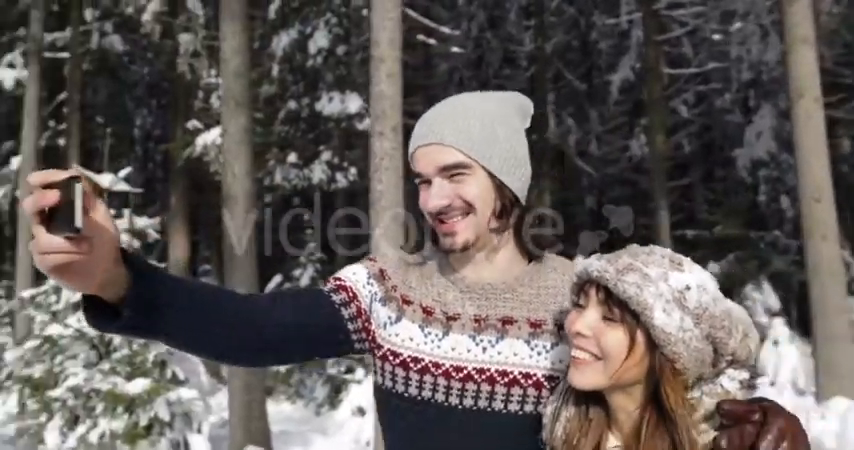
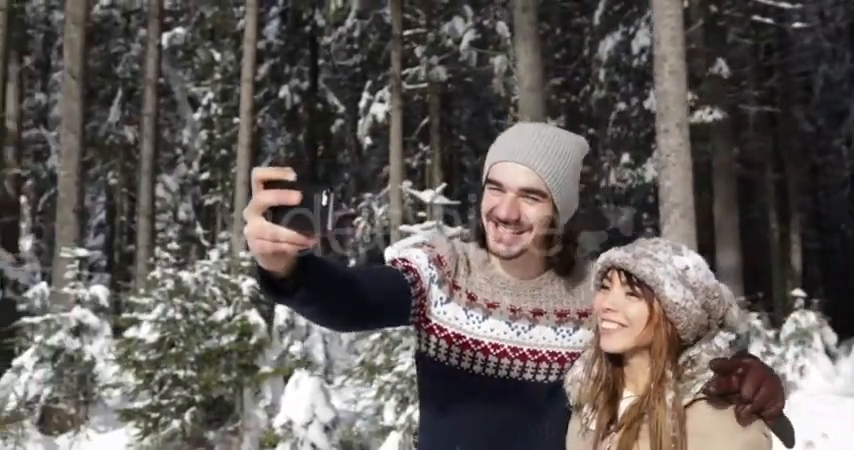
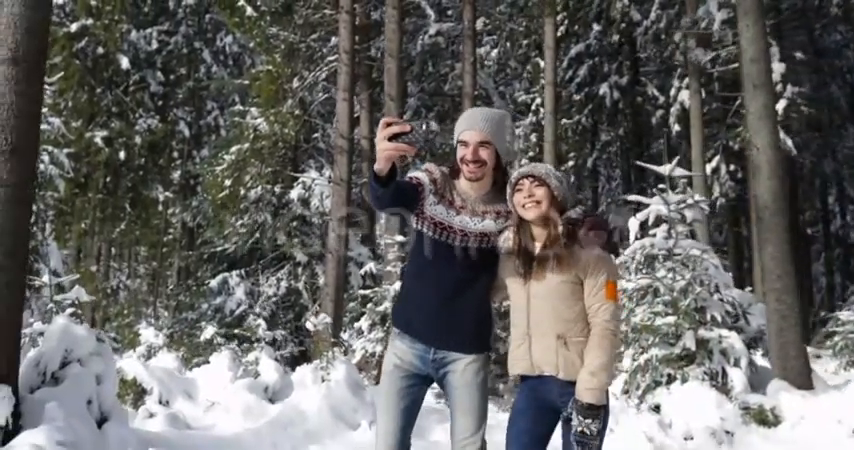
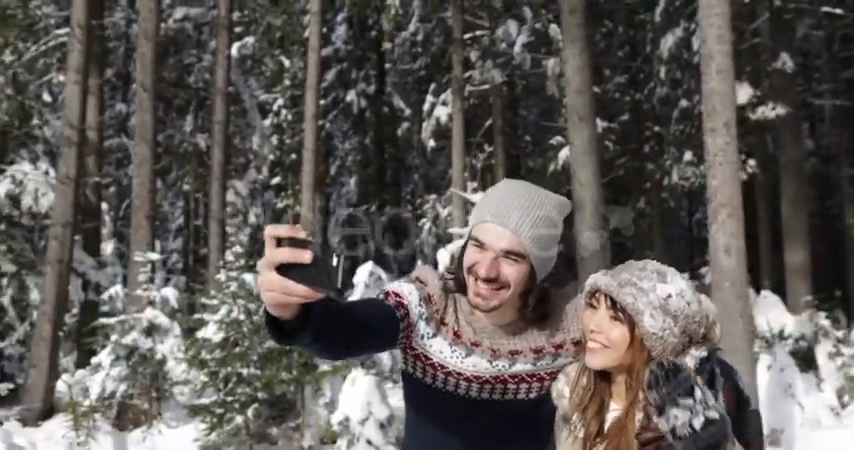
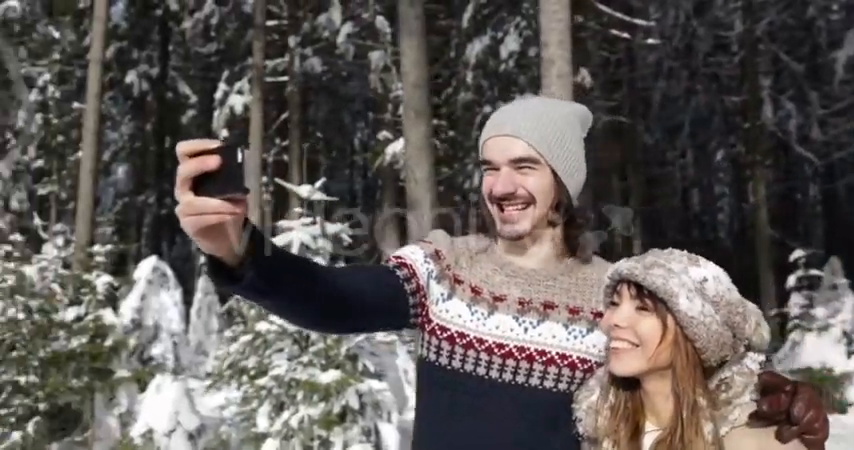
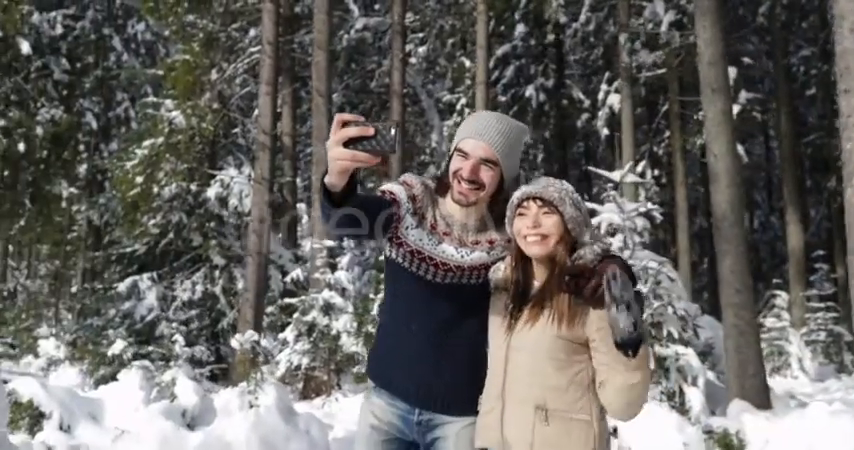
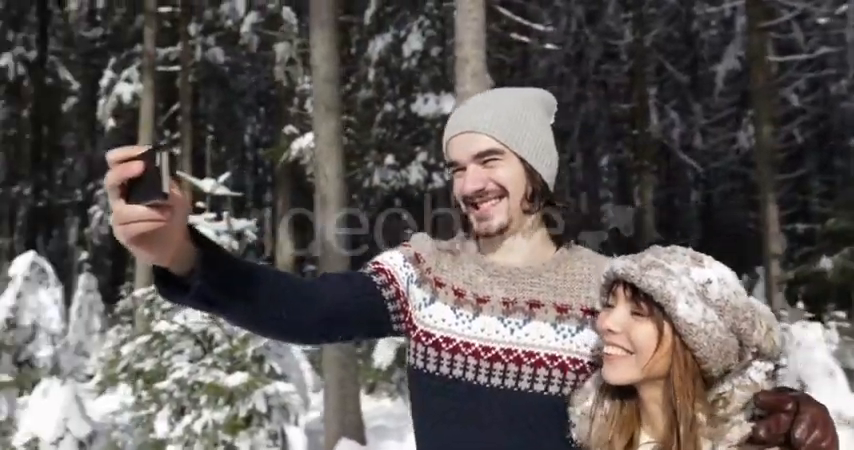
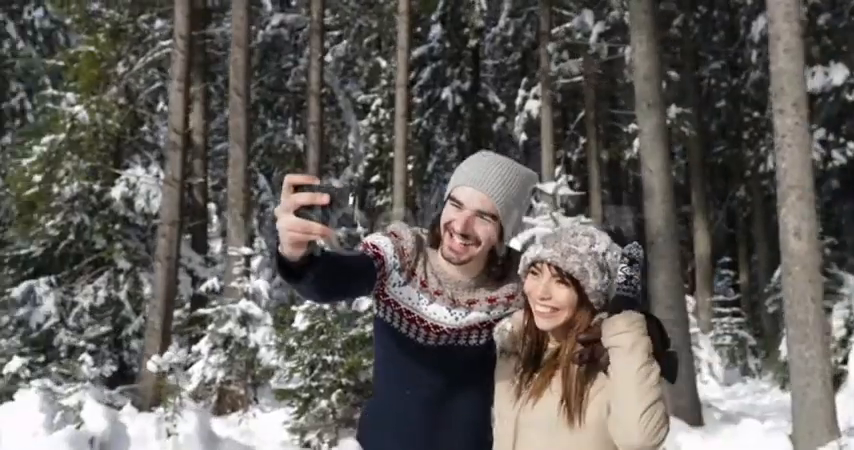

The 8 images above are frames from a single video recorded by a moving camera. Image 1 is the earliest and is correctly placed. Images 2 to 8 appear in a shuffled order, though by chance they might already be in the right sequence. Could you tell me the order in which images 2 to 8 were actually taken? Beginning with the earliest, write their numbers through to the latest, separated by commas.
7, 5, 2, 4, 8, 6, 3
